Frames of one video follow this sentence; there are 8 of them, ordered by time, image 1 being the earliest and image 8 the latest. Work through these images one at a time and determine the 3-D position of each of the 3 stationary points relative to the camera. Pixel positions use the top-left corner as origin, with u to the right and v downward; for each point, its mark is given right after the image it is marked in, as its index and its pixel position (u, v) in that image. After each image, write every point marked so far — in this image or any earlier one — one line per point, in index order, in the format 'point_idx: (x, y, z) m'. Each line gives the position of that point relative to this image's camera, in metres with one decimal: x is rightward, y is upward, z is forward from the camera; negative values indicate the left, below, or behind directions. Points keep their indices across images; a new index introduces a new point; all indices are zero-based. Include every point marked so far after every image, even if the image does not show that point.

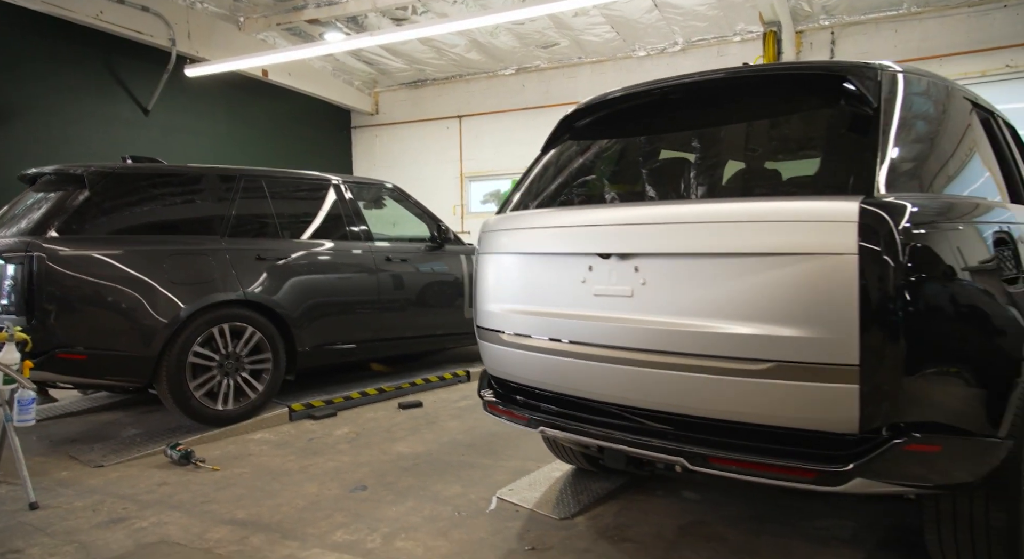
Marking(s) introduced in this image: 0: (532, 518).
0: (+0.1, -1.0, +2.8) m
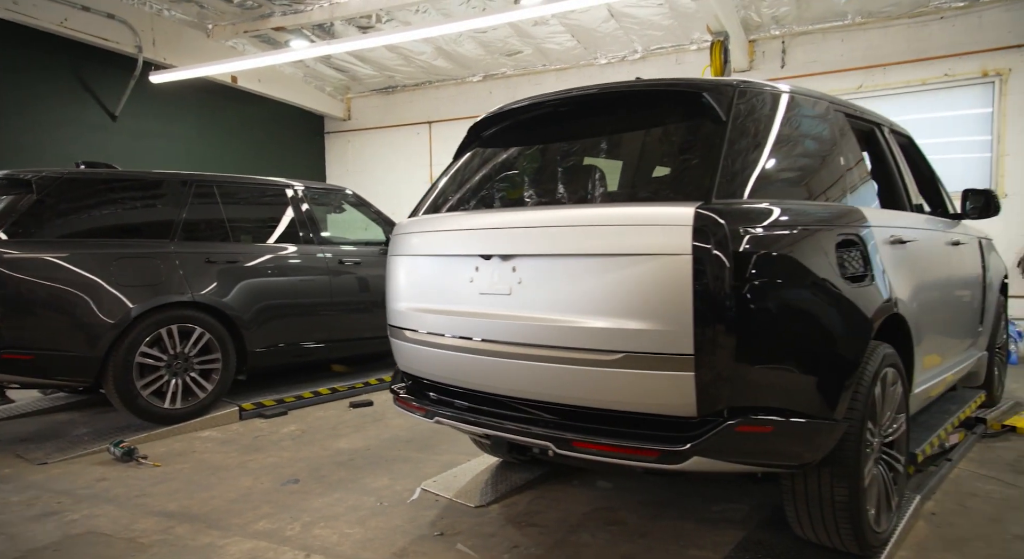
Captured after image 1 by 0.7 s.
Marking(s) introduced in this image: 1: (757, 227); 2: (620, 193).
0: (-0.3, -1.0, +2.9) m
1: (+0.7, +0.1, +1.9) m
2: (+0.4, +0.3, +2.0) m
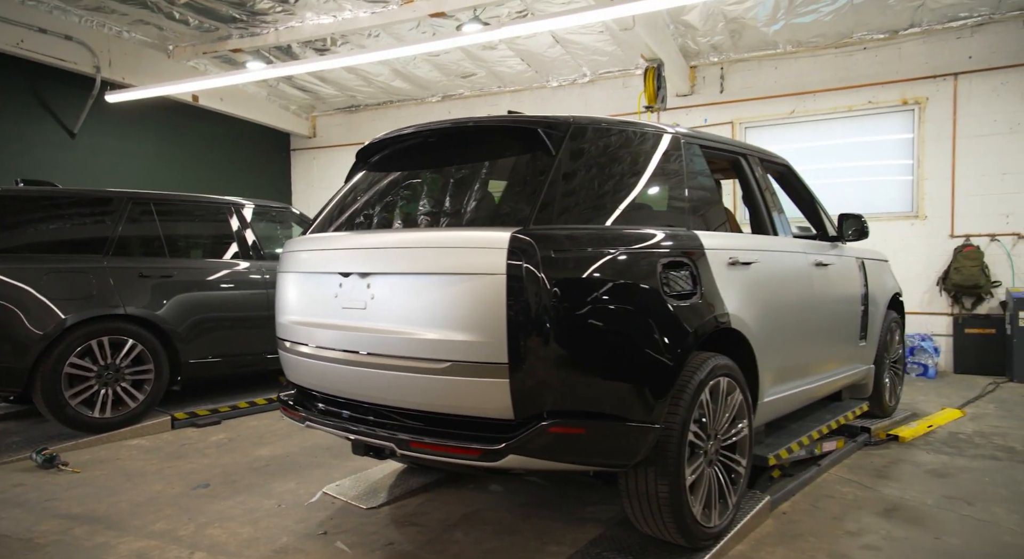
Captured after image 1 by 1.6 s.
0: (-0.8, -1.1, +3.1) m
1: (+0.2, +0.1, +2.1) m
2: (-0.1, +0.2, +2.2) m
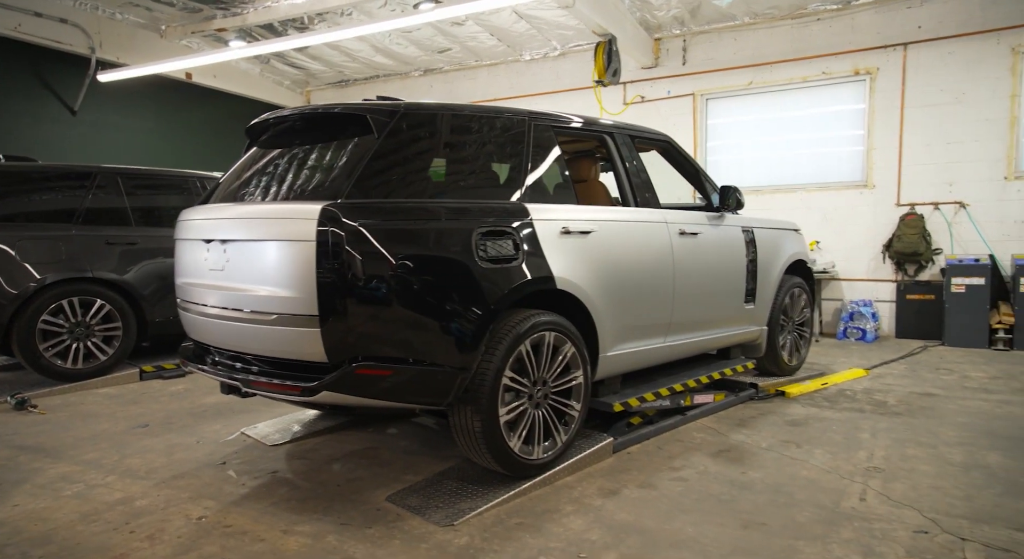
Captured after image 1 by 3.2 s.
0: (-1.4, -0.9, +3.6) m
1: (-0.5, +0.2, +2.5) m
2: (-0.7, +0.4, +2.6) m
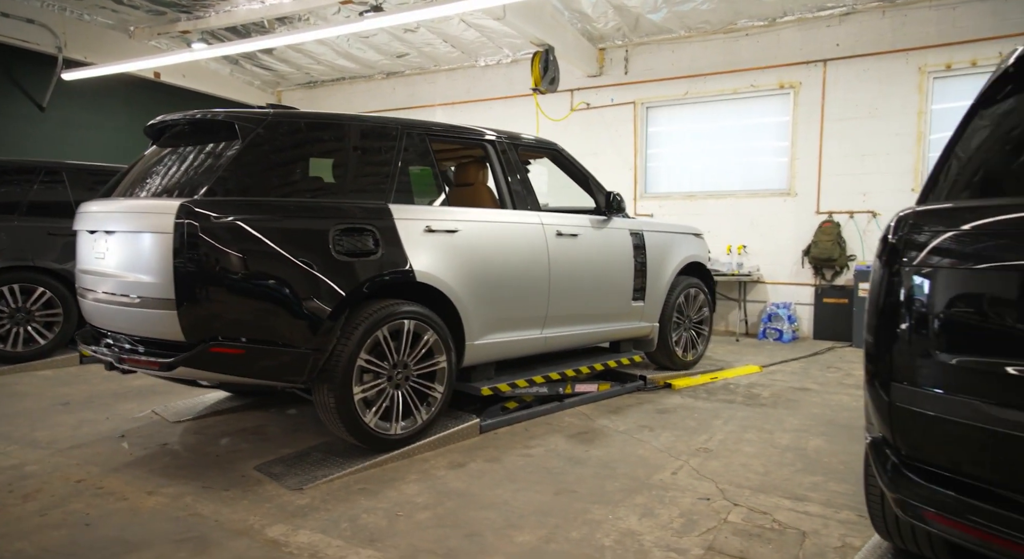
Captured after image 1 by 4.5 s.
0: (-2.1, -0.8, +3.9) m
1: (-1.1, +0.3, +2.8) m
2: (-1.4, +0.4, +2.9) m
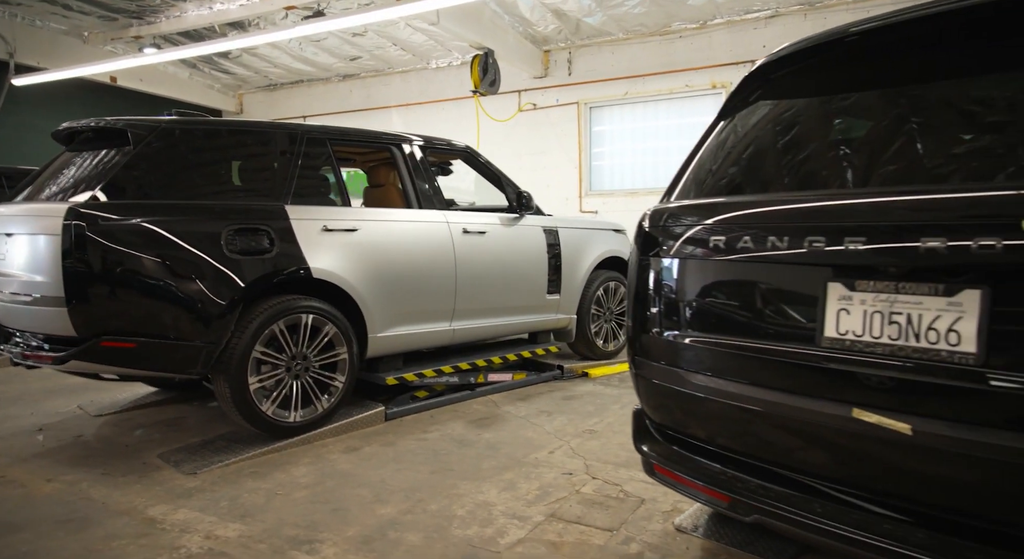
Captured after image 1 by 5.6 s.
0: (-2.6, -0.8, +4.0) m
1: (-1.7, +0.3, +3.0) m
2: (-1.9, +0.4, +3.1) m
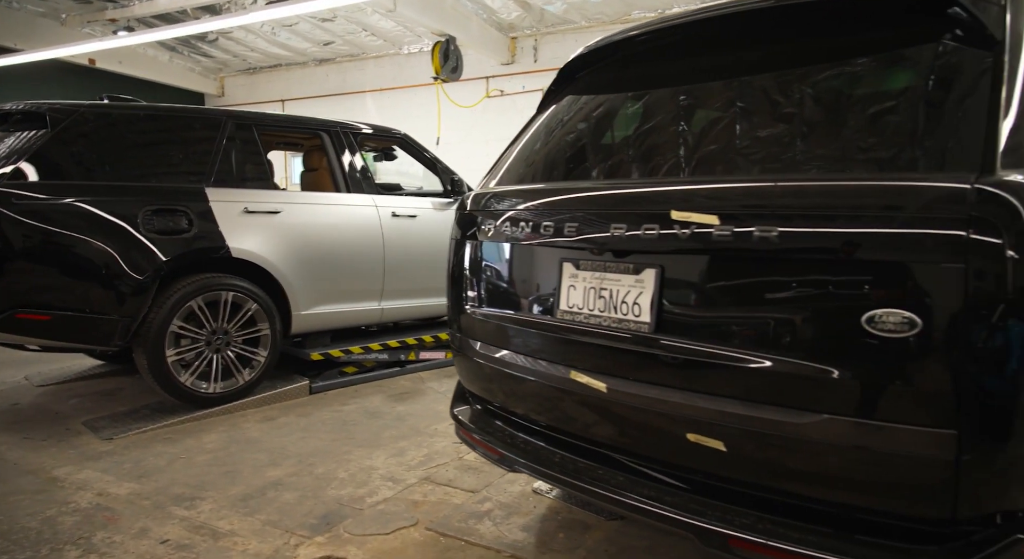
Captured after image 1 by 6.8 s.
0: (-3.1, -0.7, +4.2) m
1: (-2.1, +0.4, +3.1) m
2: (-2.4, +0.5, +3.2) m
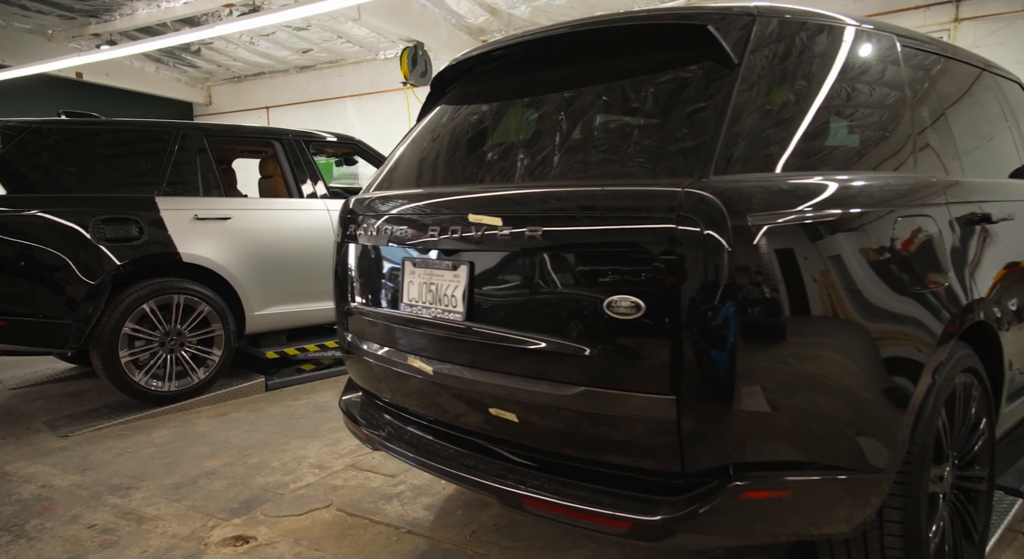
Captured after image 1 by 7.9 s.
0: (-3.4, -0.7, +4.4) m
1: (-2.5, +0.3, +3.3) m
2: (-2.7, +0.5, +3.4) m
